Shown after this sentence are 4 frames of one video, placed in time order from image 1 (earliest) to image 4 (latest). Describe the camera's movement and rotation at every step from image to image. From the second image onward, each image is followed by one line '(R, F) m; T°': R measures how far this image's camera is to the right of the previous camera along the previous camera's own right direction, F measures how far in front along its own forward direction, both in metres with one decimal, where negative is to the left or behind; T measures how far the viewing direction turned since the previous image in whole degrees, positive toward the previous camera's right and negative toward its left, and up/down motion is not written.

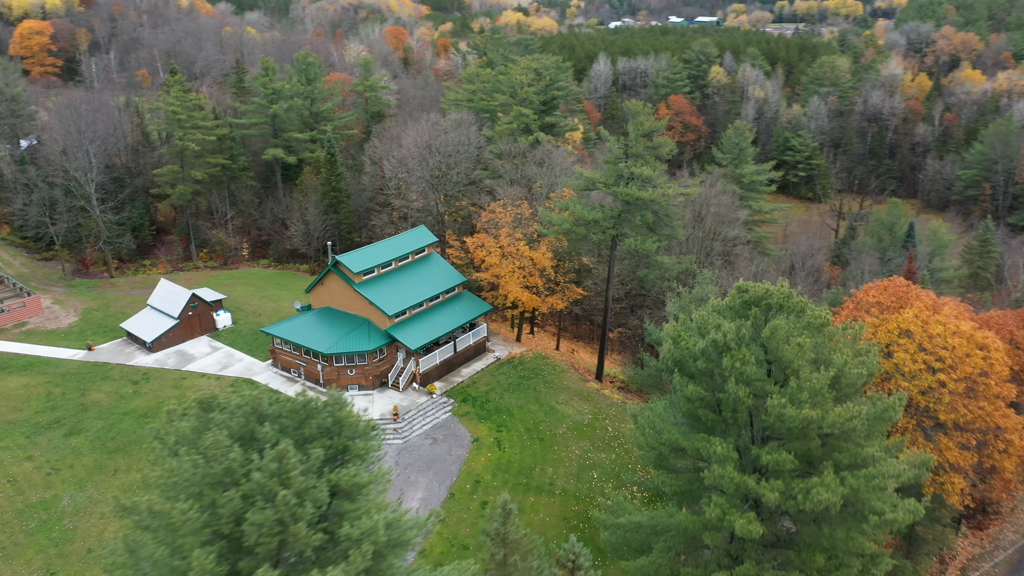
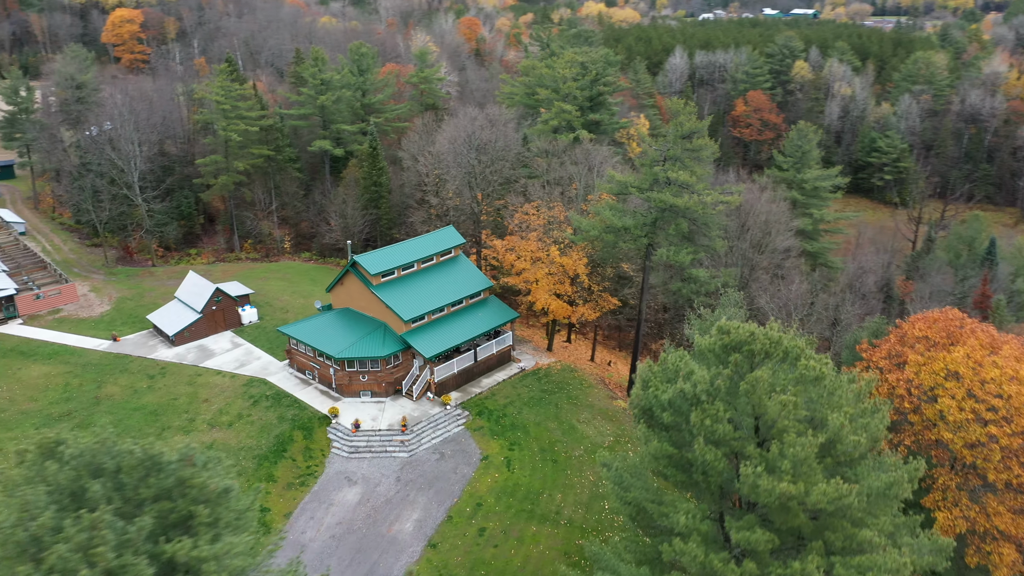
(+2.4, +2.3) m; -6°
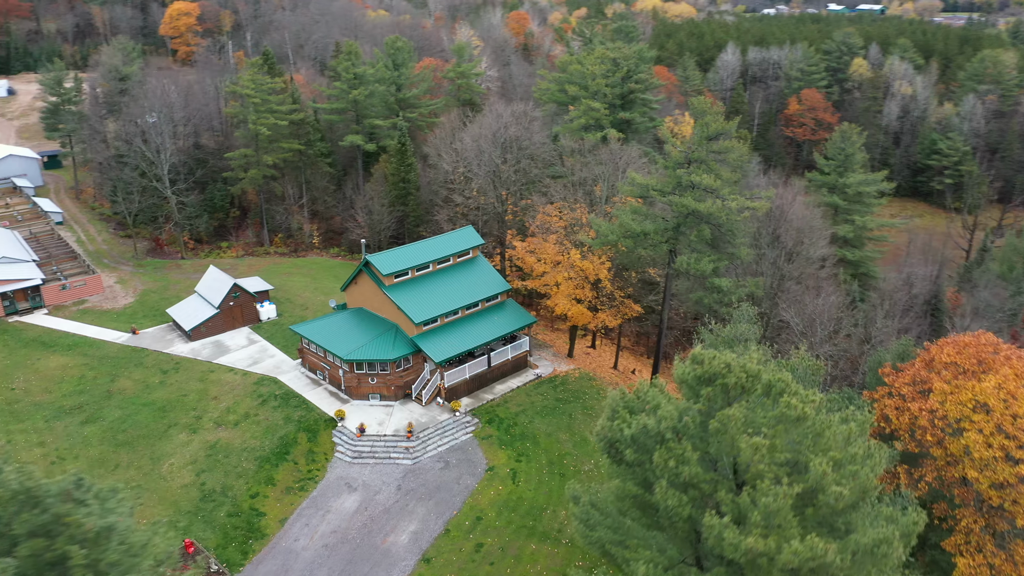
(+1.5, +1.2) m; -4°
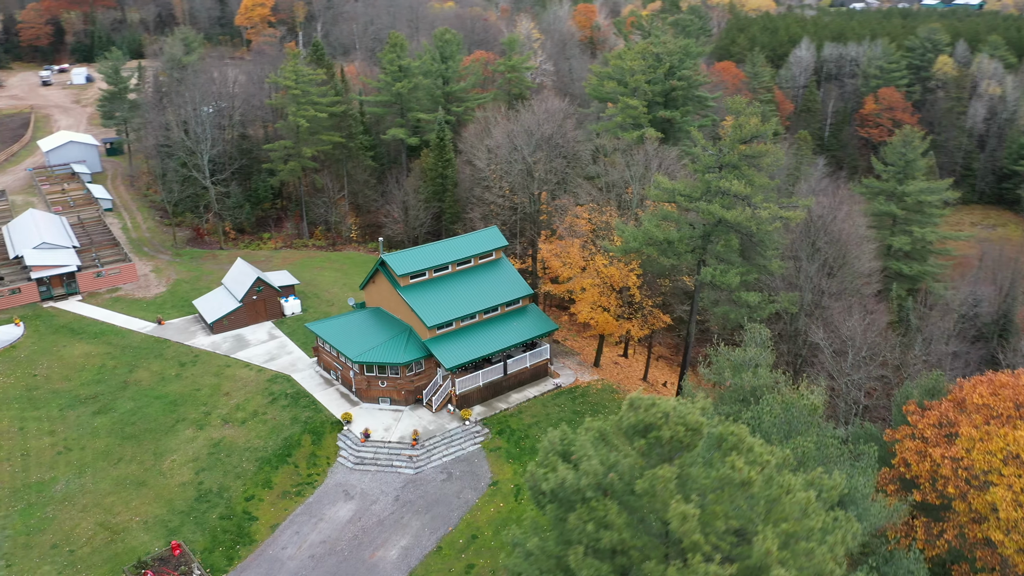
(+2.1, +1.6) m; -5°
